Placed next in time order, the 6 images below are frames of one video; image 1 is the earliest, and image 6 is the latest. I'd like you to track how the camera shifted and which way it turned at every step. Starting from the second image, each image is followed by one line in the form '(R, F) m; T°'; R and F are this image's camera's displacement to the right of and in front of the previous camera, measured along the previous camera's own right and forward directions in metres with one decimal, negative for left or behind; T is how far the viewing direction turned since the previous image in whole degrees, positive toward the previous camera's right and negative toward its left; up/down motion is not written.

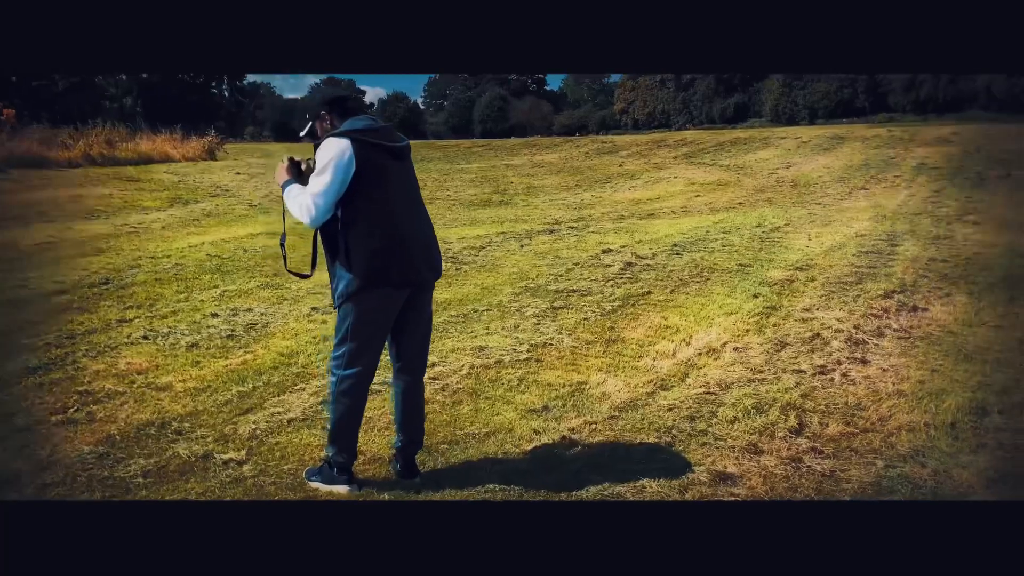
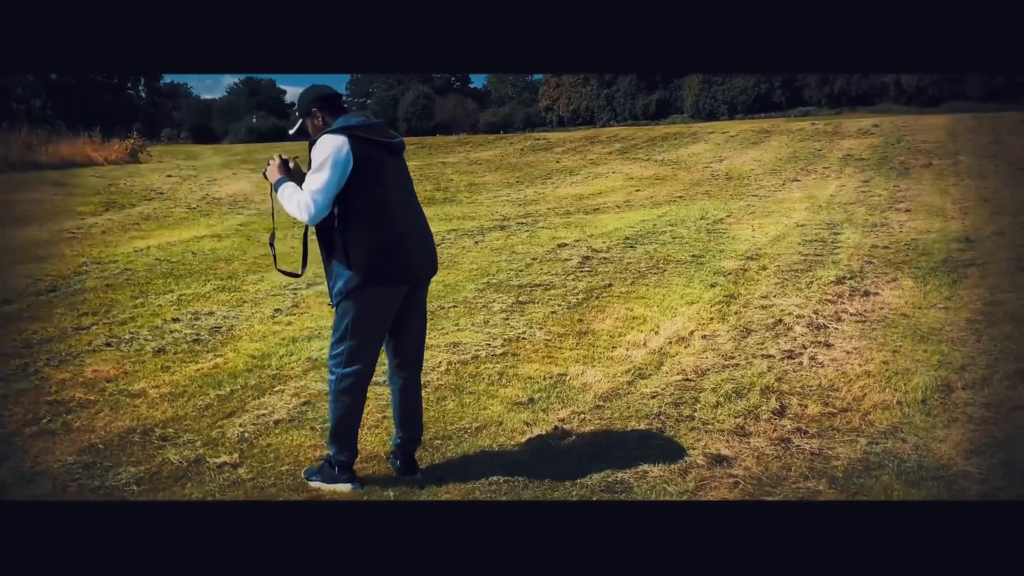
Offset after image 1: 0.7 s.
(-0.2, 0.0) m; +5°
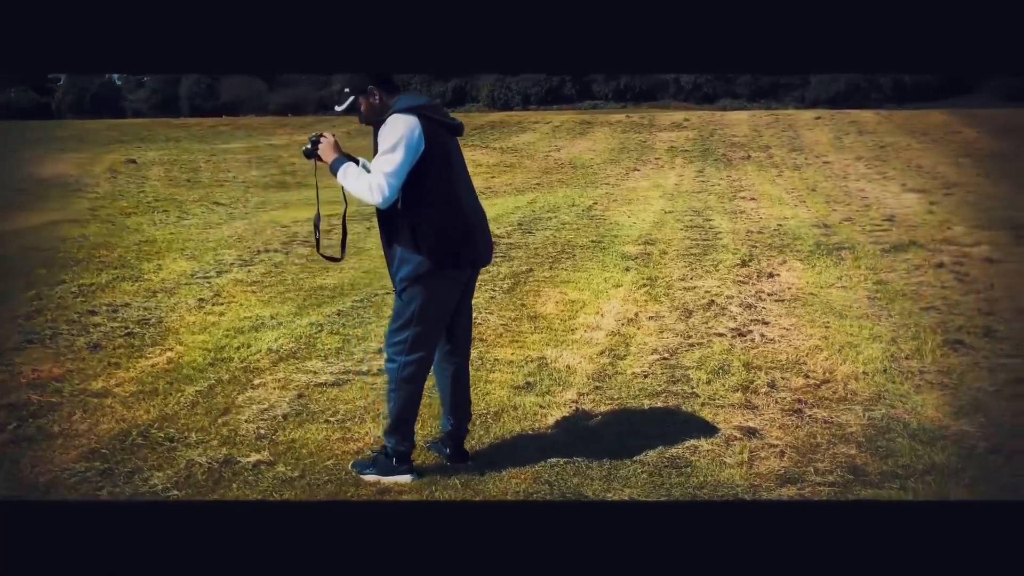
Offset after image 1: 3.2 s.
(-0.8, +0.1) m; +13°
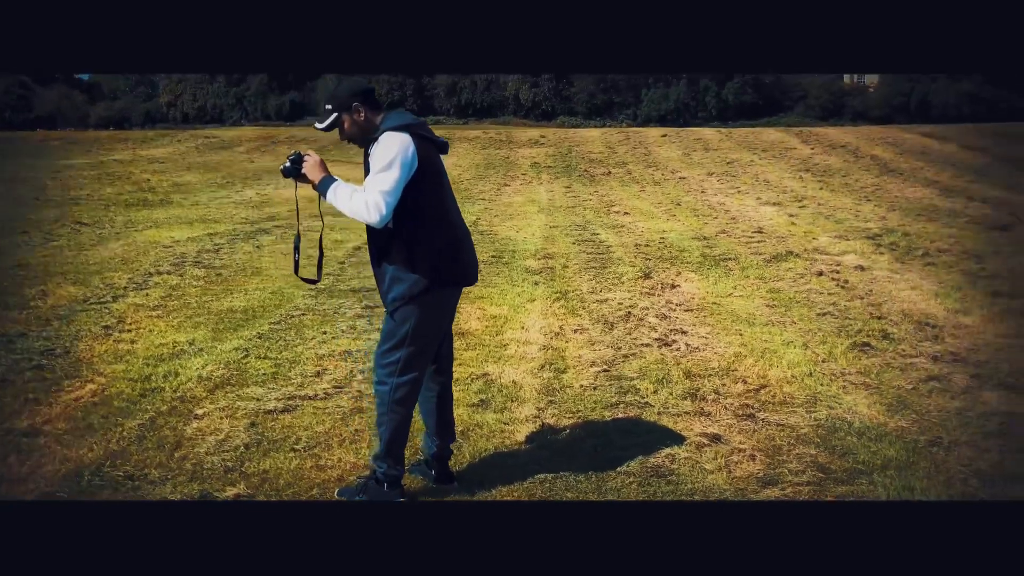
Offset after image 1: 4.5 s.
(-0.4, 0.0) m; +10°
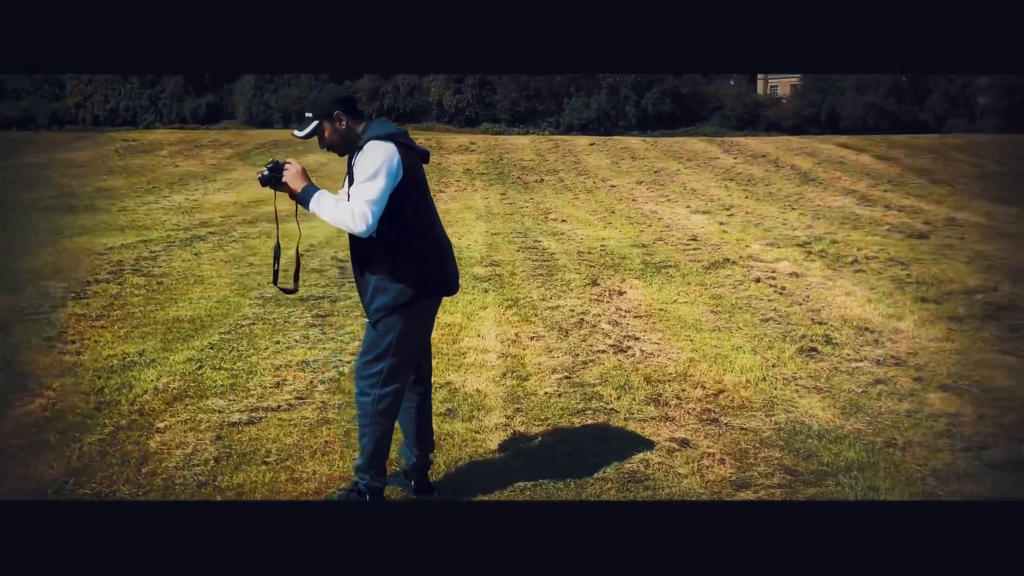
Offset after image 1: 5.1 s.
(-0.2, 0.0) m; +5°
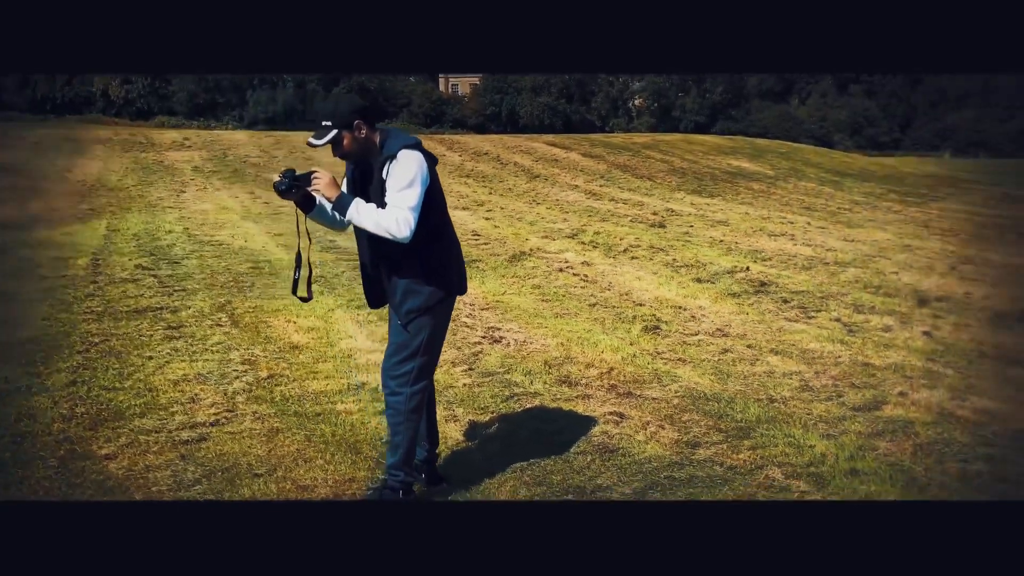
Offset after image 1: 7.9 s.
(-1.0, -0.1) m; +19°
